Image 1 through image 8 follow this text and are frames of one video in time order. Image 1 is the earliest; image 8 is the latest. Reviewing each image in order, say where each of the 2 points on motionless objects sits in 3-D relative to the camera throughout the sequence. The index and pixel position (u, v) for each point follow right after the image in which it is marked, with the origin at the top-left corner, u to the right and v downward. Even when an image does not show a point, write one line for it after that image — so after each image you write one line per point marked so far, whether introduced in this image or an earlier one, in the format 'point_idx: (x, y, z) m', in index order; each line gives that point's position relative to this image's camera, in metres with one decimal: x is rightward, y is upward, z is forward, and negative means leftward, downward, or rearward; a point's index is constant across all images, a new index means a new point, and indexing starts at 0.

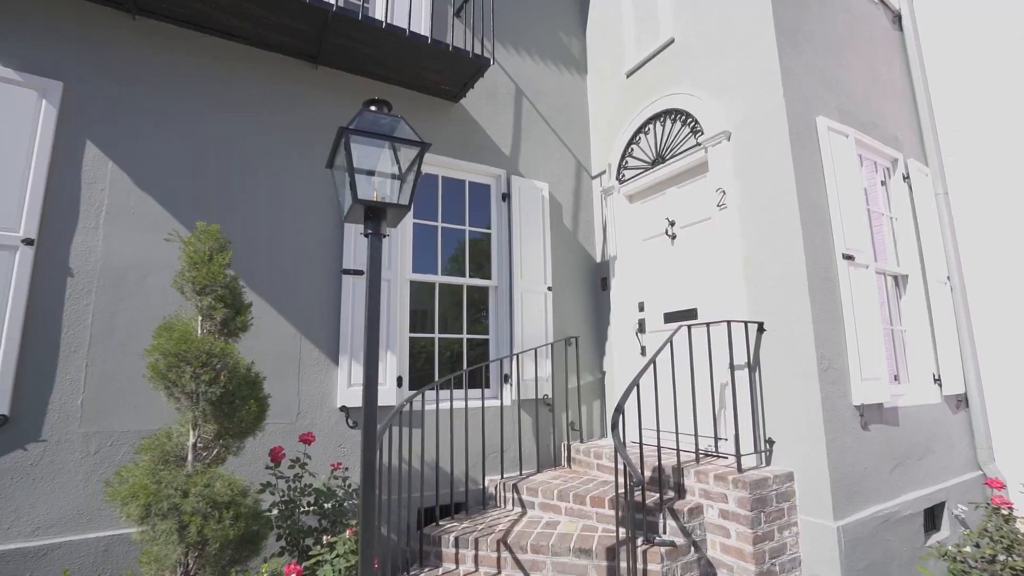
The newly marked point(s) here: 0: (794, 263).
0: (+1.9, +0.2, +3.2) m
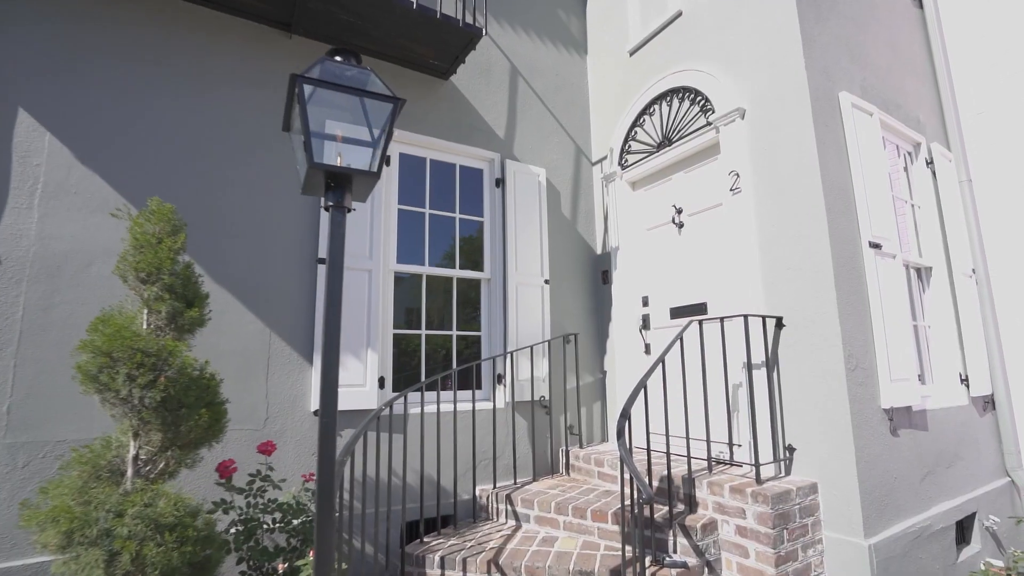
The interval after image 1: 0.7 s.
0: (+1.8, +0.2, +2.9) m
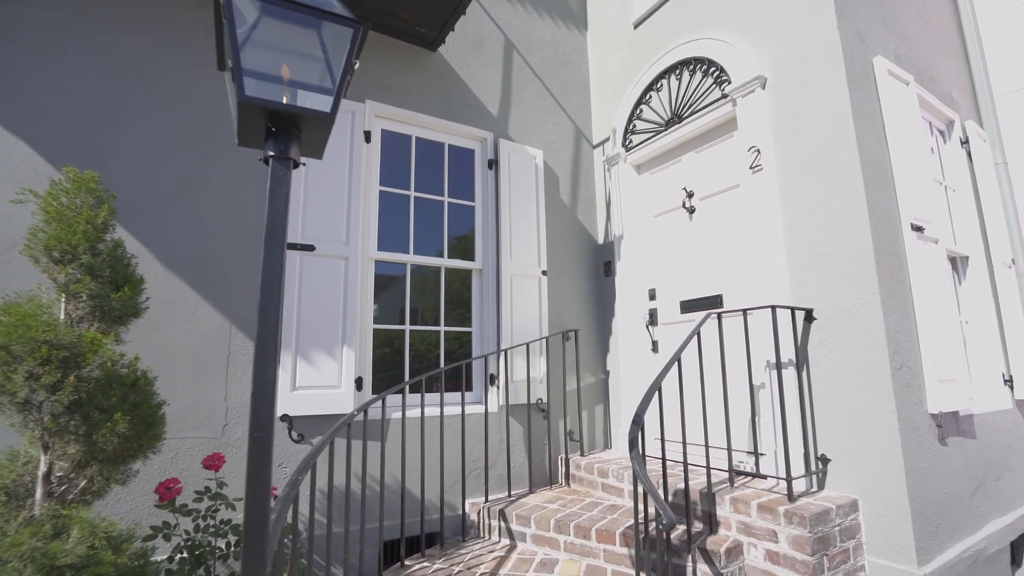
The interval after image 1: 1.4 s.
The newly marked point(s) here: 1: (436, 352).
0: (+1.8, +0.3, +2.6) m
1: (-0.6, -0.5, +3.6) m
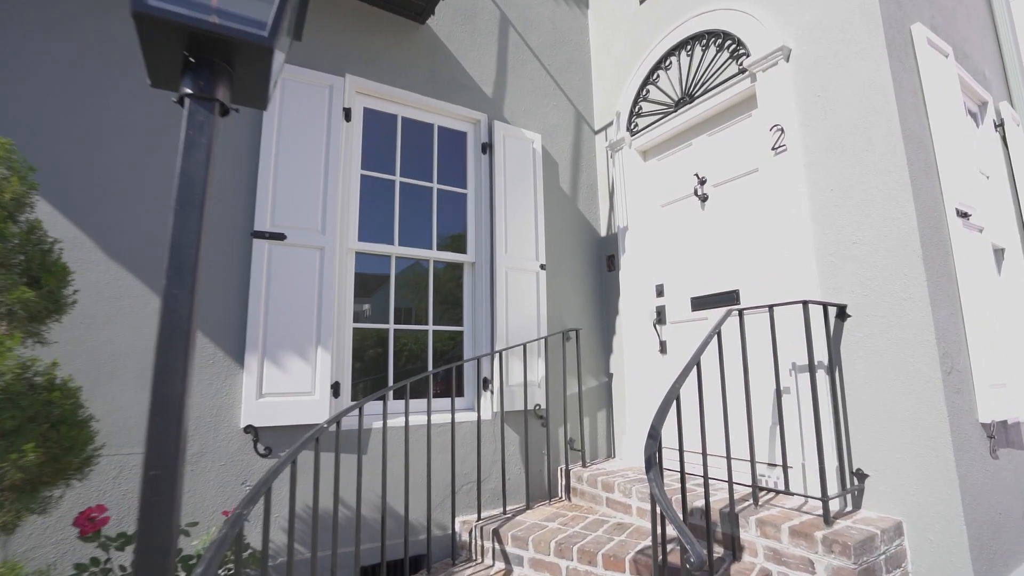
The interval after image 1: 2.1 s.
0: (+1.8, +0.3, +2.3) m
1: (-0.6, -0.4, +3.2) m
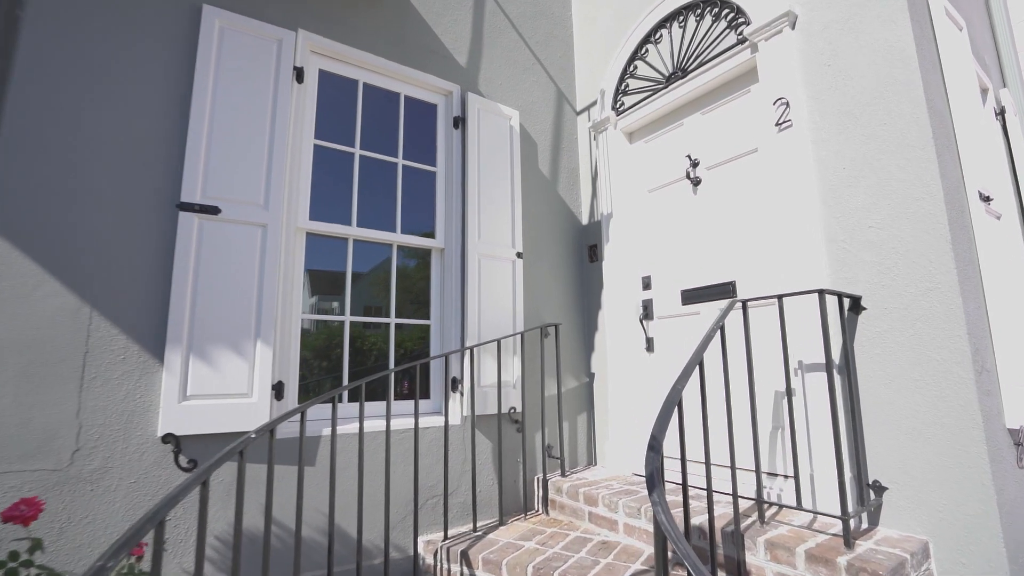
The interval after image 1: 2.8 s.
0: (+1.7, +0.4, +2.0) m
1: (-0.7, -0.4, +2.9) m
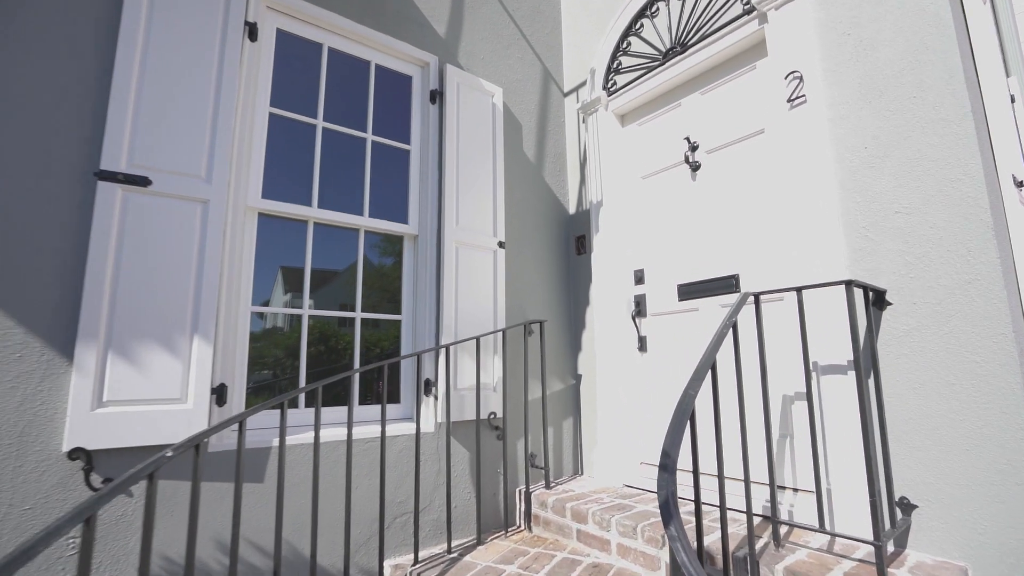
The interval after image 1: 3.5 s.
0: (+1.6, +0.4, +1.8) m
1: (-0.8, -0.3, +2.5) m
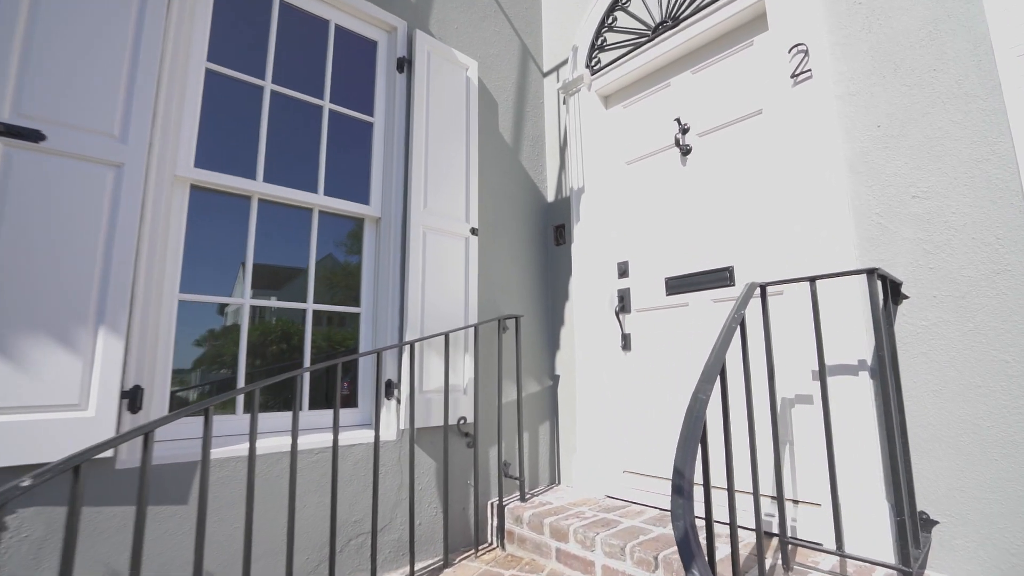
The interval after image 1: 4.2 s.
0: (+1.6, +0.4, +1.6) m
1: (-1.0, -0.3, +2.2) m
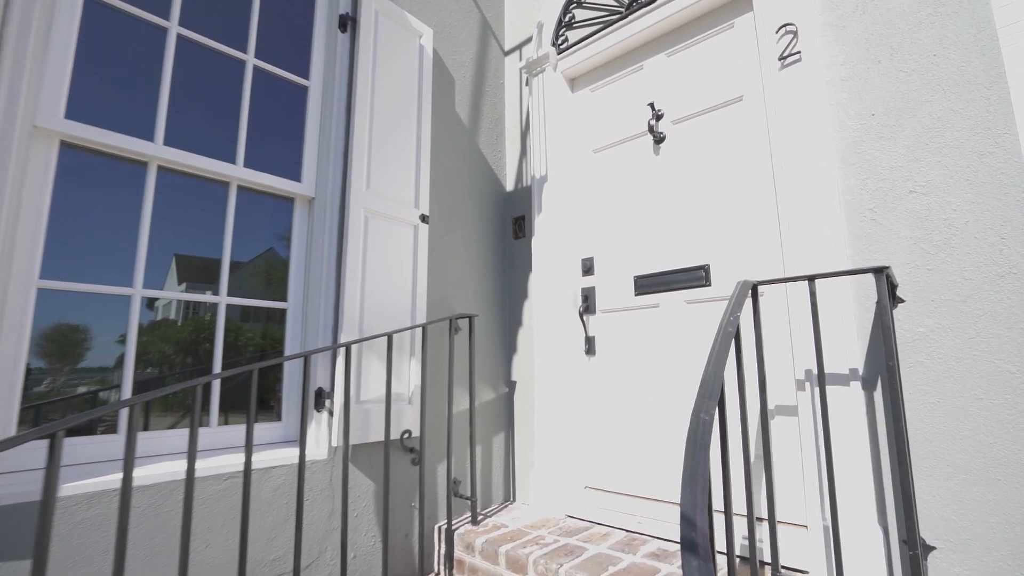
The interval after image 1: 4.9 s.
0: (+1.4, +0.4, +1.5) m
1: (-1.1, -0.2, +1.8) m
